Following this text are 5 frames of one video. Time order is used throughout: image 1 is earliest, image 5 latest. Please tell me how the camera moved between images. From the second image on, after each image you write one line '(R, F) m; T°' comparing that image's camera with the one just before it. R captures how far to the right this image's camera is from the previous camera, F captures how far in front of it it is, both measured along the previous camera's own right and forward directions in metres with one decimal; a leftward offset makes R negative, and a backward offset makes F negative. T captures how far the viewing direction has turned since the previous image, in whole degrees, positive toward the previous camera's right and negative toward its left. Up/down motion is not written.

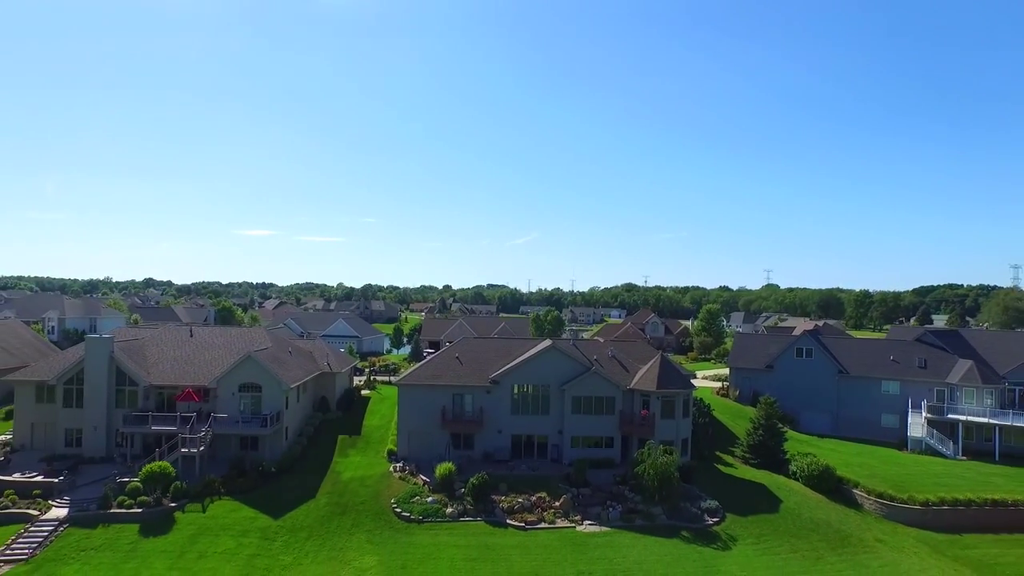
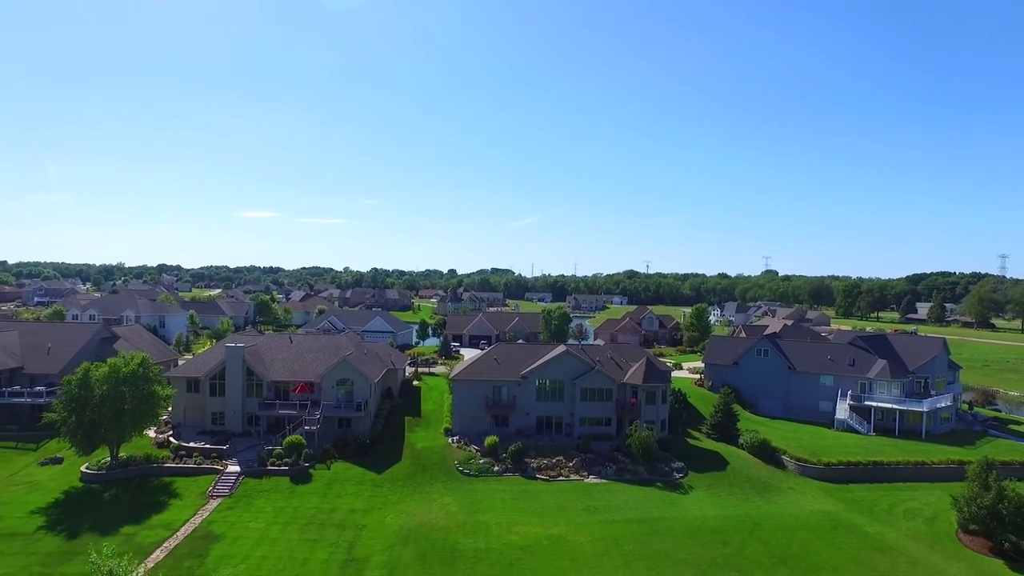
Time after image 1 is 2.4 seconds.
(-1.5, -12.2) m; 0°
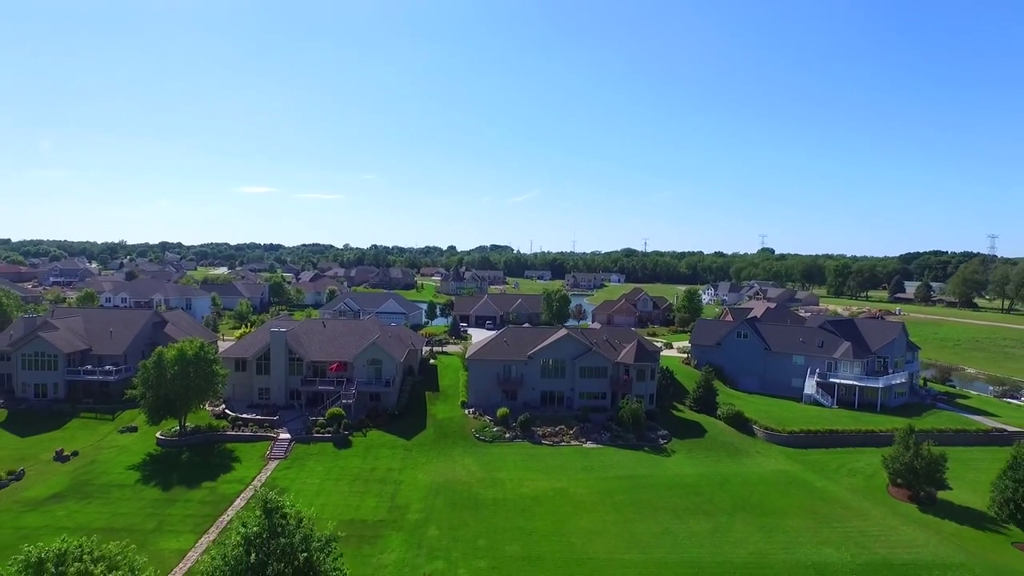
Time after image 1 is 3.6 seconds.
(-0.8, -6.5) m; 0°
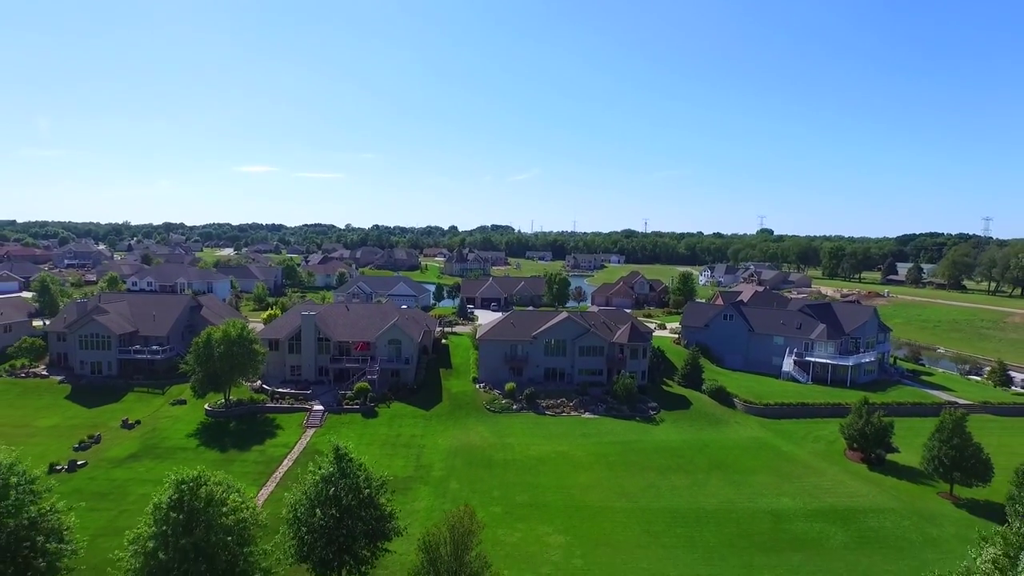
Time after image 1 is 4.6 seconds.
(-0.5, -5.7) m; 0°
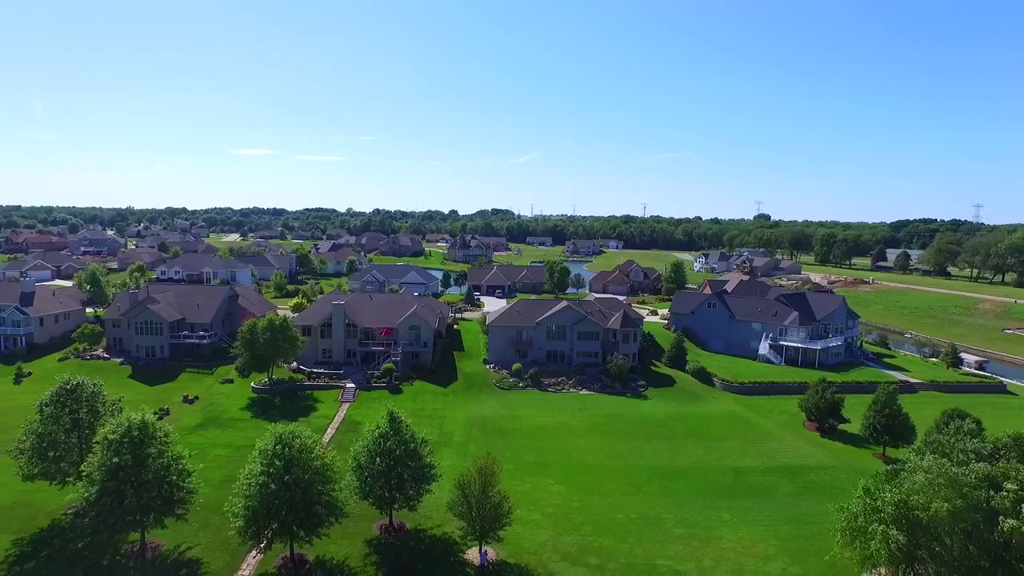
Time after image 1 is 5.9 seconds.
(-0.6, -7.4) m; 0°
